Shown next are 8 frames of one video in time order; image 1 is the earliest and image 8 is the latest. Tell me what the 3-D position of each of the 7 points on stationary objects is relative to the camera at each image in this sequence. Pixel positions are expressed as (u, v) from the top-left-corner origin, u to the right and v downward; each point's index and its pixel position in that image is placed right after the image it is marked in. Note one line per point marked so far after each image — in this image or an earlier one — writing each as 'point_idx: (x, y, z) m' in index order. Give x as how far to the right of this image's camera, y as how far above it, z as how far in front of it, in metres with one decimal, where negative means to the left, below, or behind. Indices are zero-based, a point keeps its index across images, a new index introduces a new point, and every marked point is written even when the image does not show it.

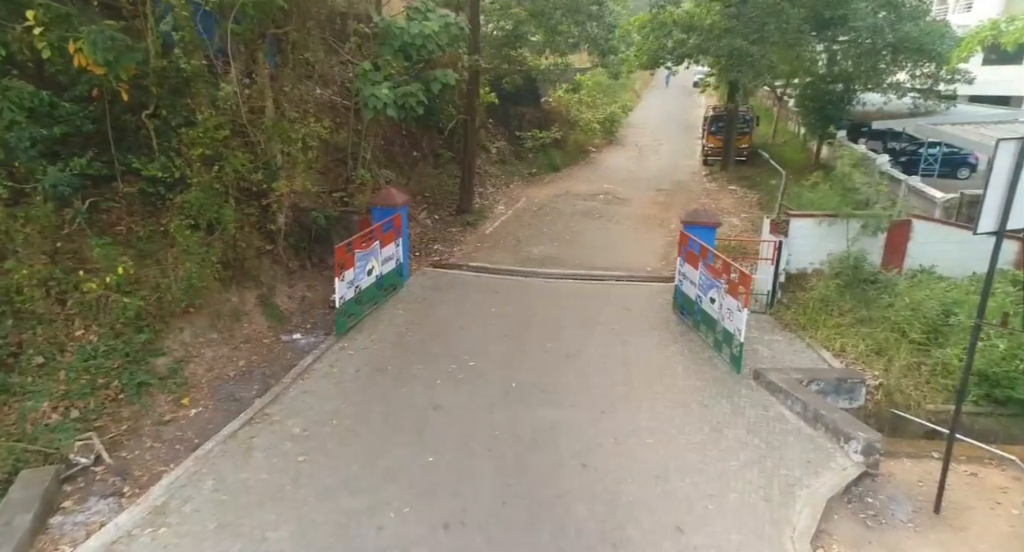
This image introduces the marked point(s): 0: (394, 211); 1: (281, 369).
0: (-2.1, +1.1, +10.7) m
1: (-3.1, -1.3, +8.2) m
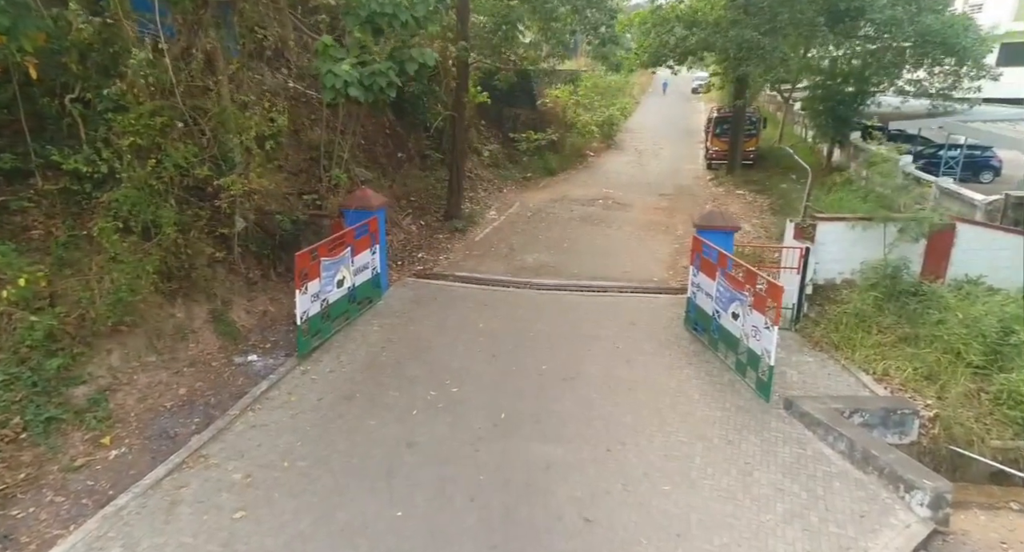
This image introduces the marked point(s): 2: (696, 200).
0: (-2.2, +1.0, +9.5) m
1: (-3.2, -1.4, +6.9) m
2: (+5.2, +2.2, +17.1) m
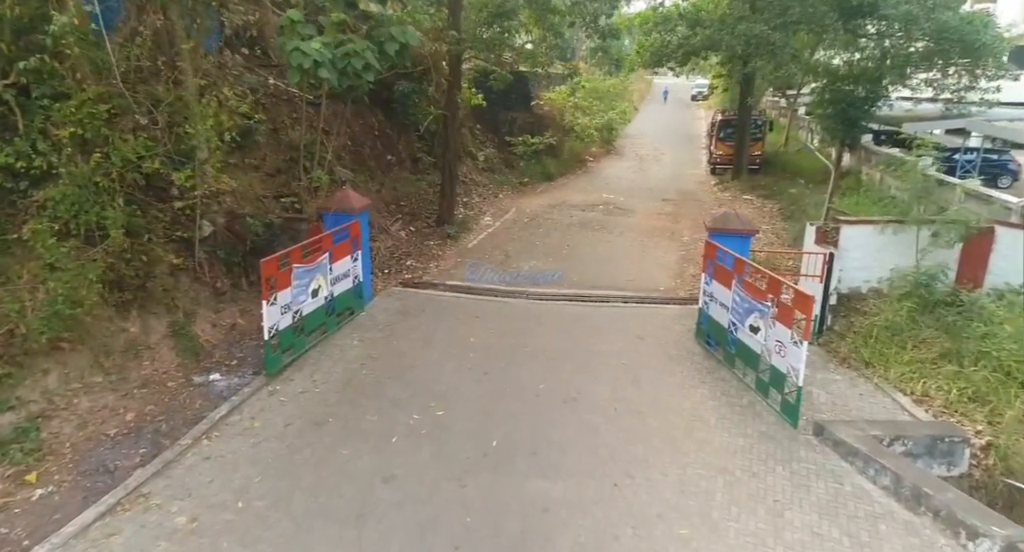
0: (-2.3, +0.8, +8.7) m
1: (-3.3, -1.5, +6.1) m
2: (+5.1, +1.9, +16.3) m
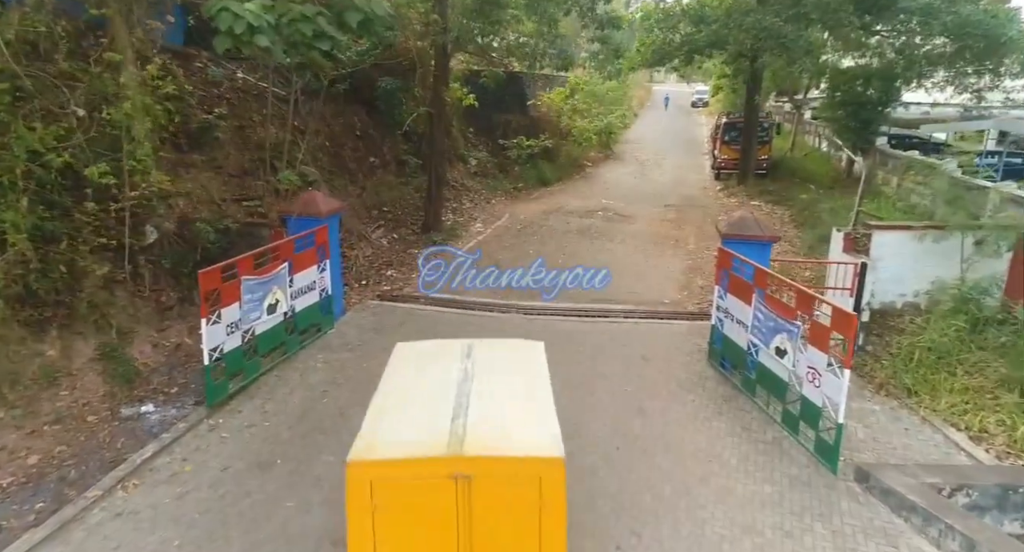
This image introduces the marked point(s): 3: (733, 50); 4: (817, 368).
0: (-2.5, +0.7, +7.7) m
1: (-3.5, -1.6, +5.1) m
2: (+4.9, +1.6, +15.4) m
3: (+5.5, +5.6, +14.9) m
4: (+2.7, -0.8, +5.3) m
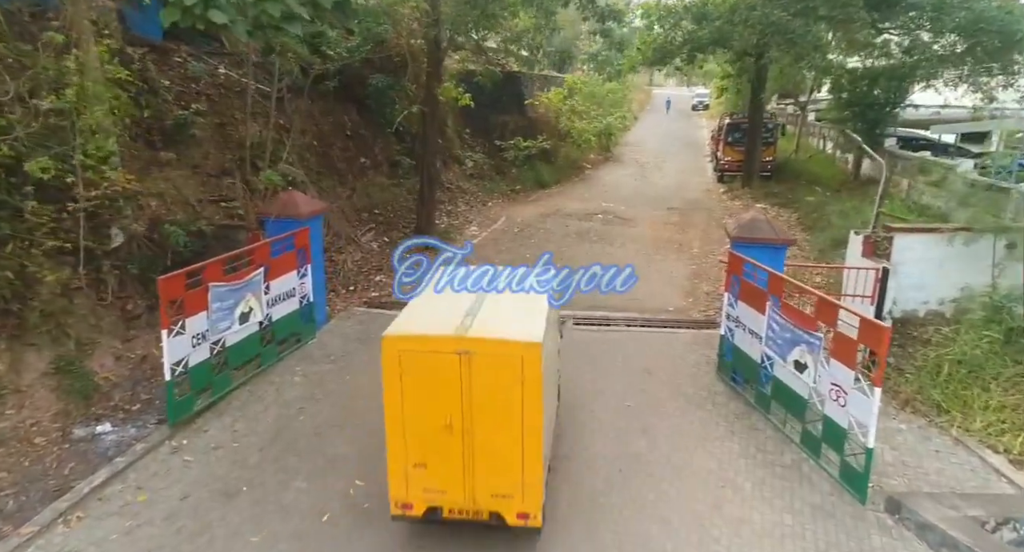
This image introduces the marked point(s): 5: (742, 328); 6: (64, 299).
0: (-2.5, +0.6, +7.1) m
1: (-3.5, -1.7, +4.5) m
2: (+4.9, +1.5, +14.9) m
3: (+5.4, +5.4, +14.4) m
4: (+2.6, -0.9, +4.8) m
5: (+2.4, -0.5, +6.4) m
6: (-4.4, -0.2, +6.0) m
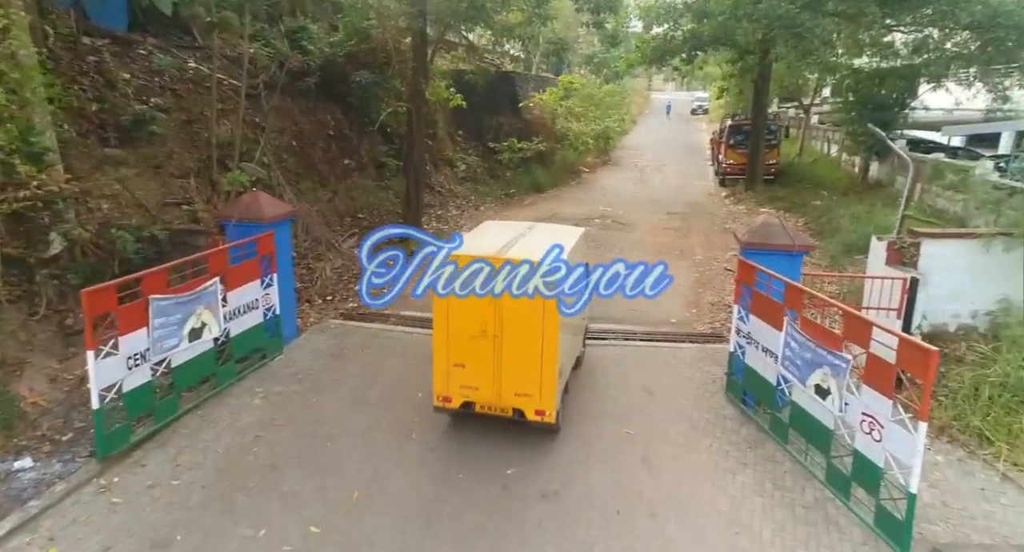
0: (-2.7, +0.5, +6.5) m
1: (-3.7, -1.8, +3.8) m
2: (+4.7, +1.3, +14.2) m
3: (+5.2, +5.3, +13.8) m
4: (+2.5, -0.9, +4.1) m
5: (+2.3, -0.6, +5.7) m
6: (-4.6, -0.3, +5.3) m
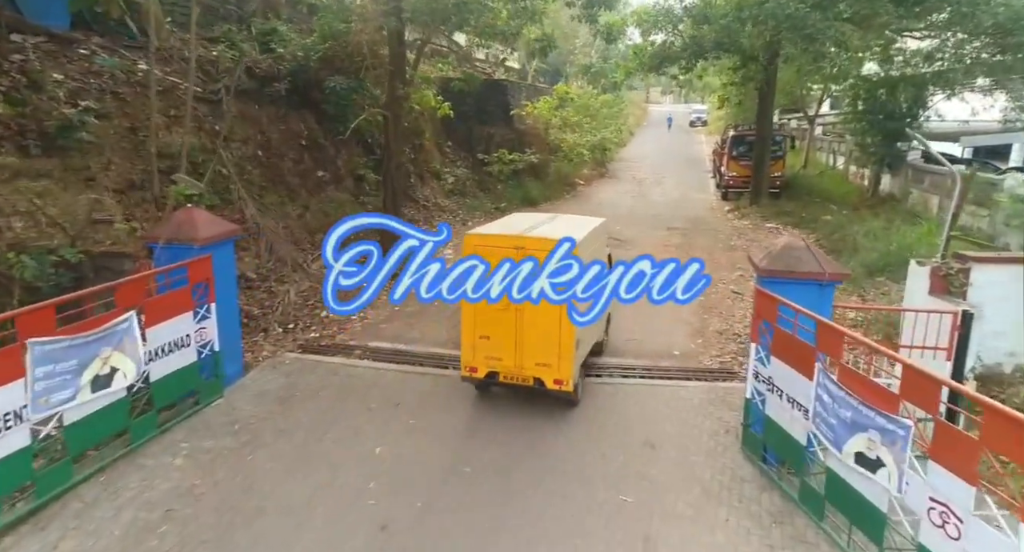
0: (-2.9, +0.2, +5.5) m
1: (-3.9, -2.0, +2.8) m
2: (+4.5, +0.9, +13.3) m
3: (+5.0, +4.8, +12.9) m
4: (+2.3, -1.2, +3.1) m
5: (+2.1, -0.9, +4.7) m
6: (-4.8, -0.6, +4.3) m
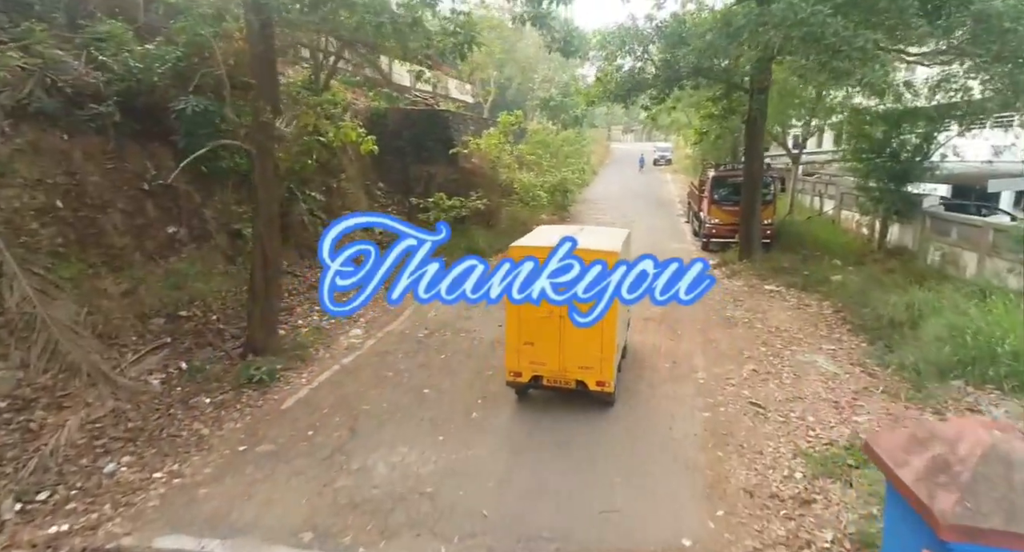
0: (-3.5, -0.7, +2.3) m
1: (-4.3, -2.8, -0.6) m
2: (+3.4, -0.5, +10.5) m
3: (+3.9, +3.5, +10.5) m
4: (+1.8, -1.9, +0.1) m
5: (+1.5, -1.8, +1.7) m
6: (-5.3, -1.5, +0.9) m
